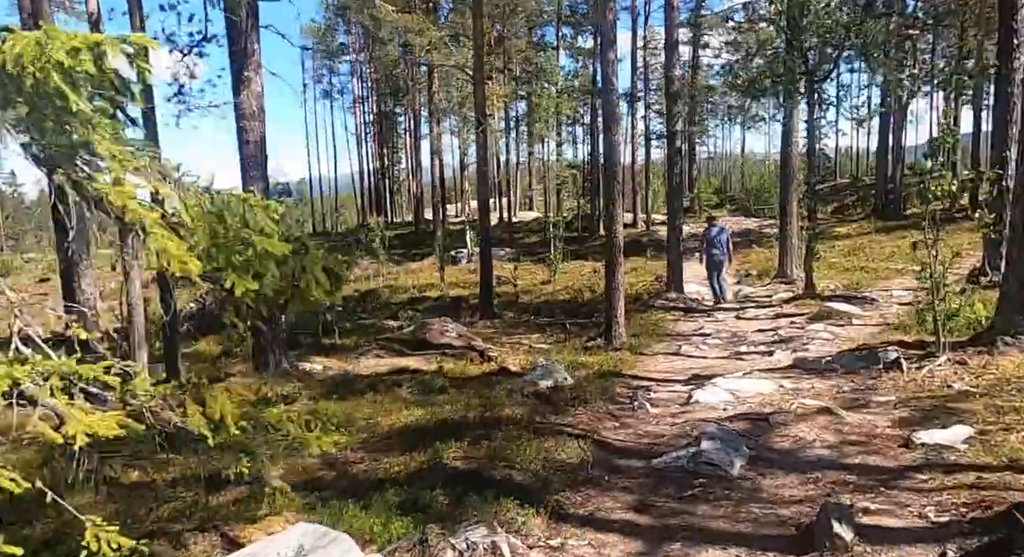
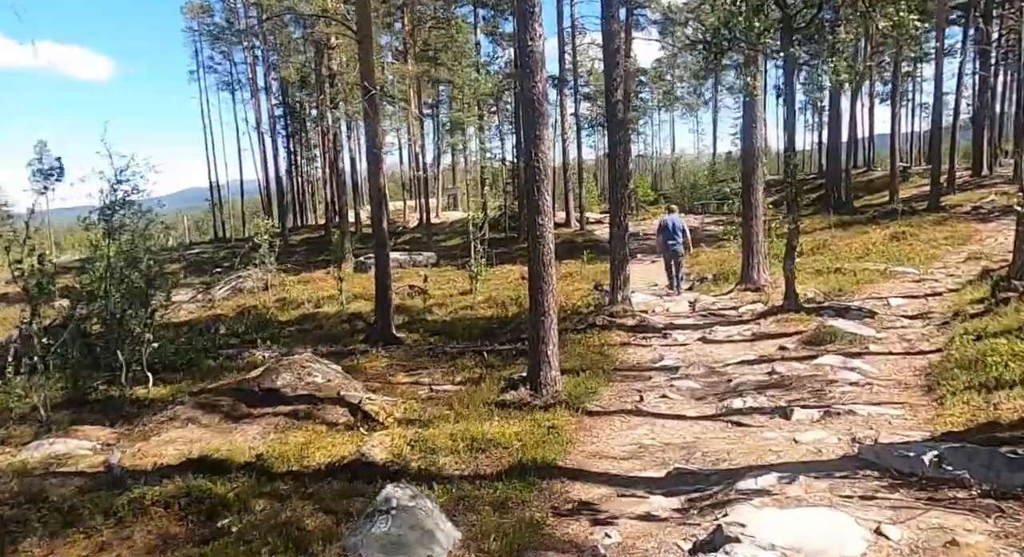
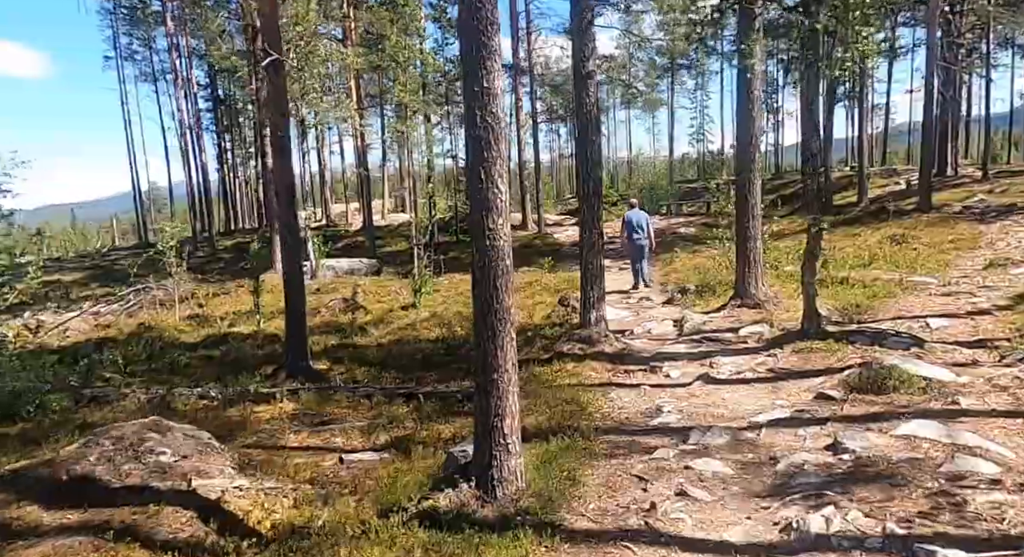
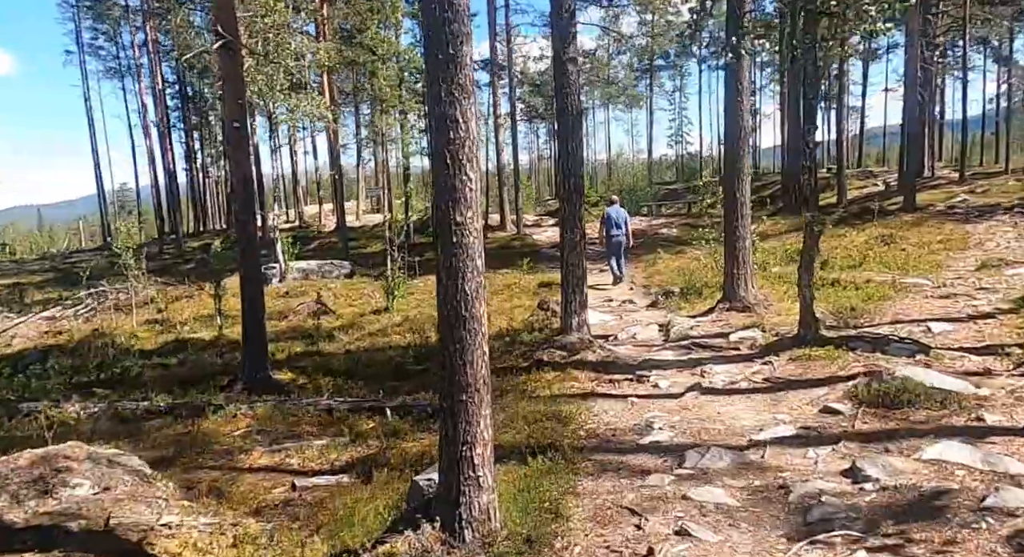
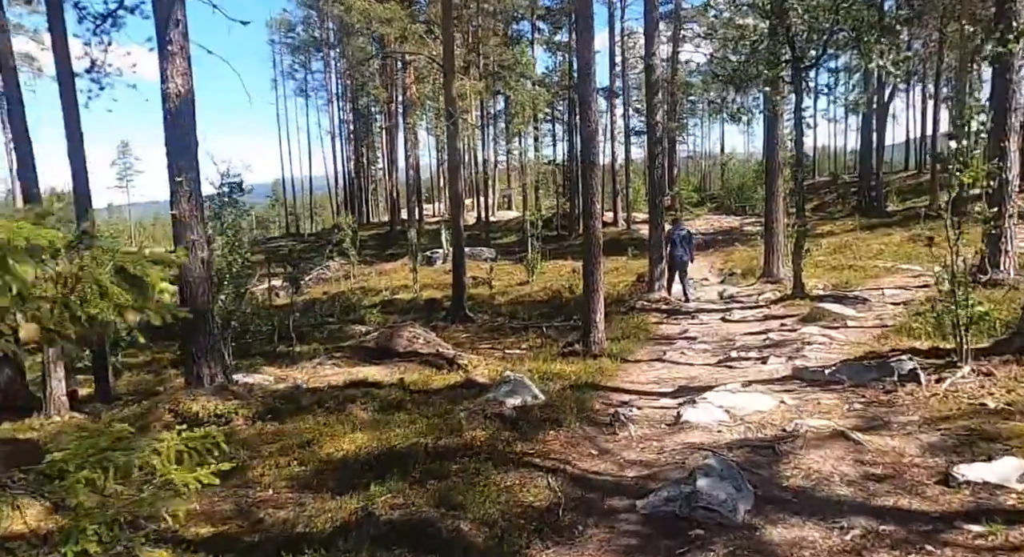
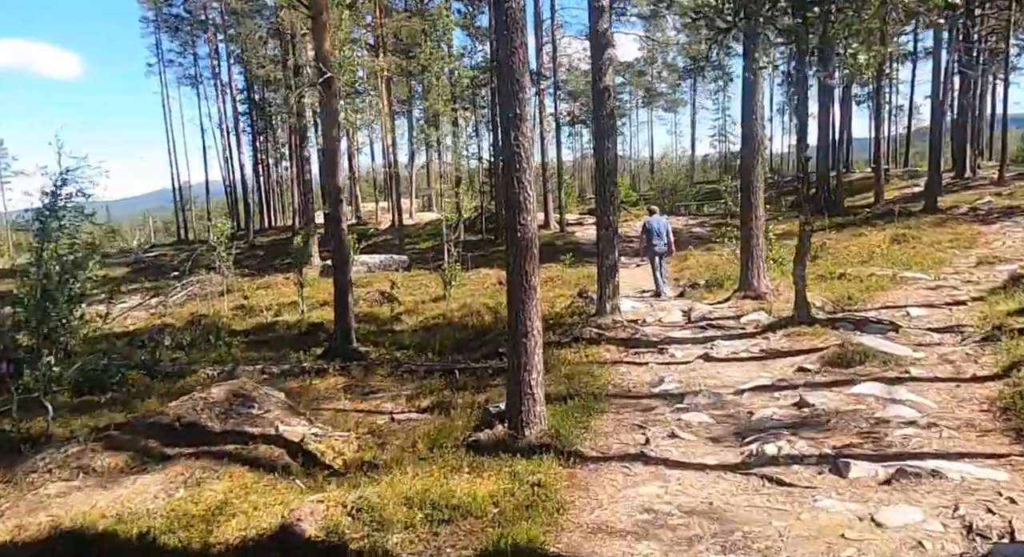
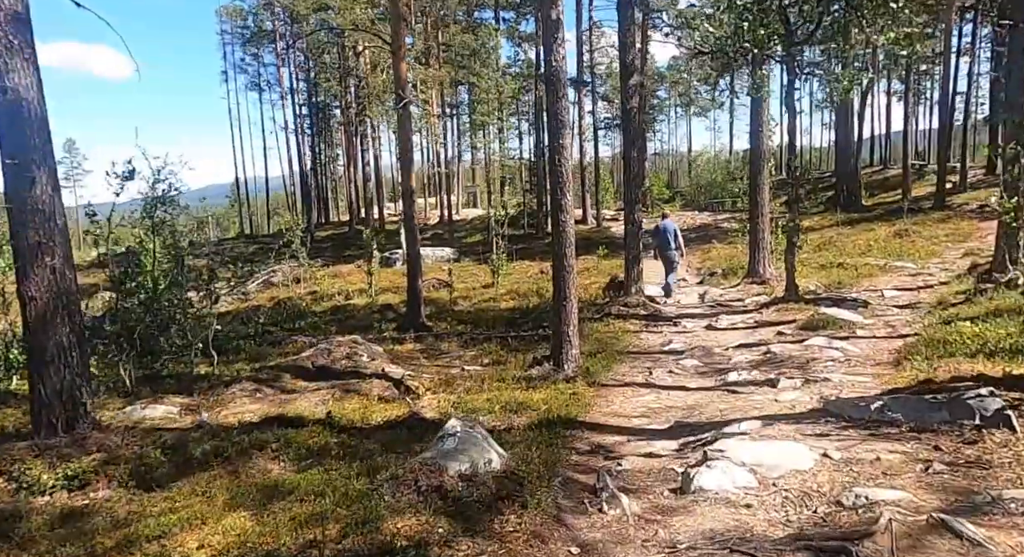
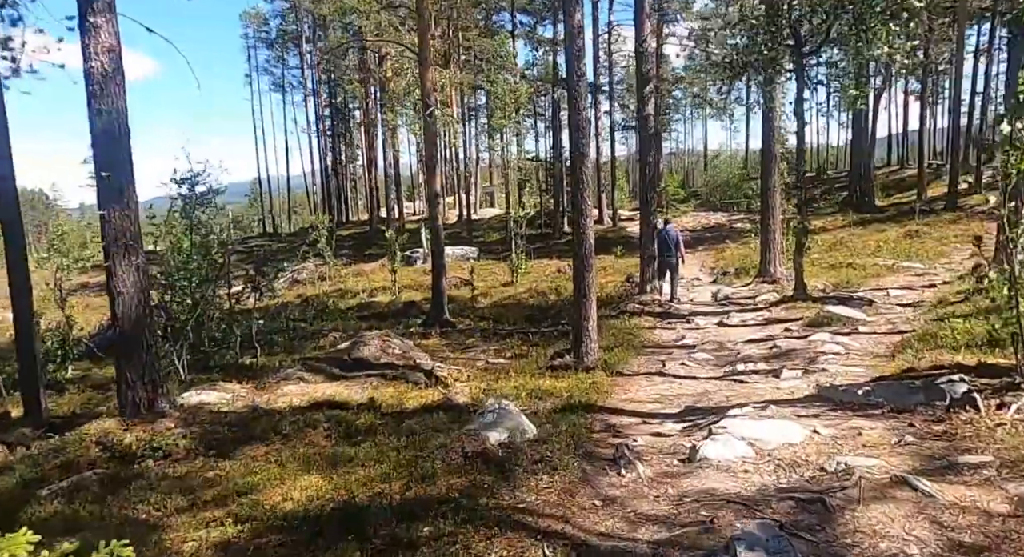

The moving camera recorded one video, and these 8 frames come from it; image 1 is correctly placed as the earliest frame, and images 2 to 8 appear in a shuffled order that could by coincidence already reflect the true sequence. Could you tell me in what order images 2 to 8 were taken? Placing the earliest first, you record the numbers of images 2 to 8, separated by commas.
5, 8, 7, 2, 6, 3, 4
